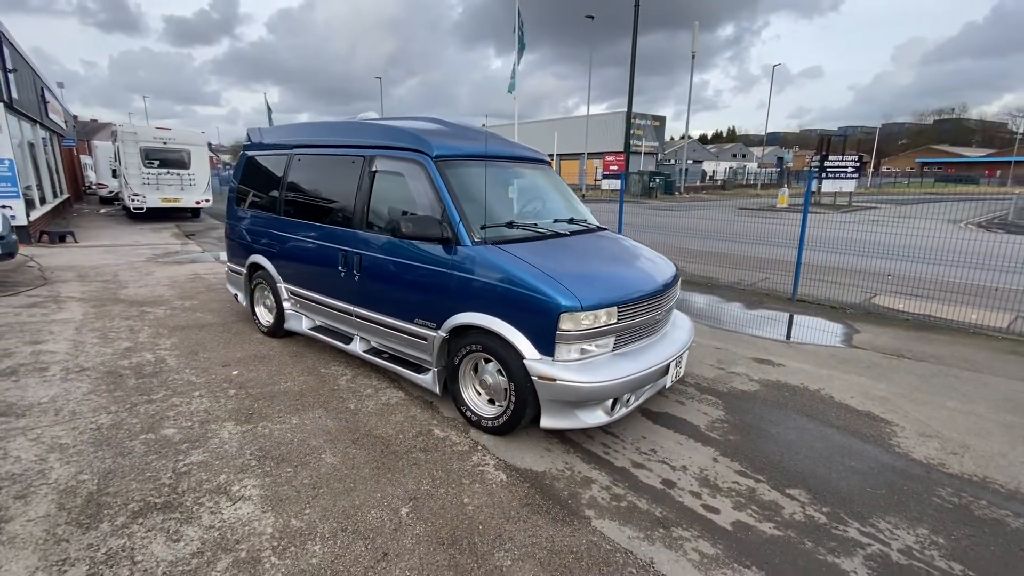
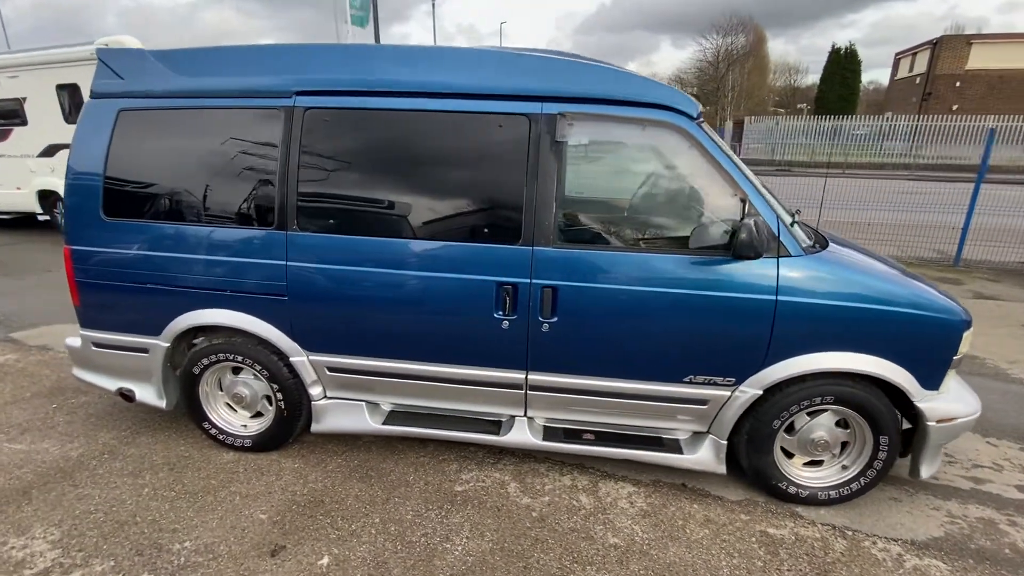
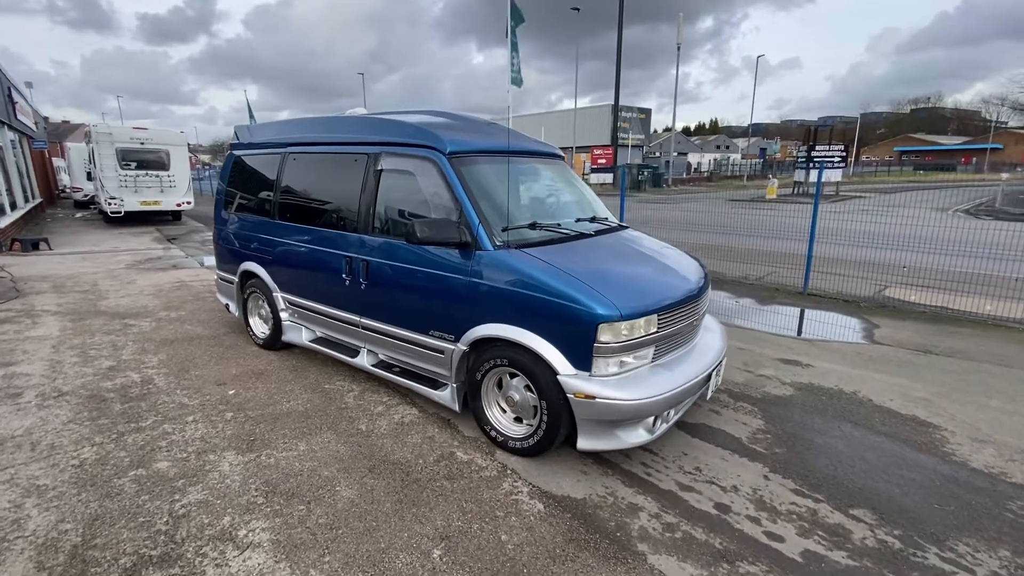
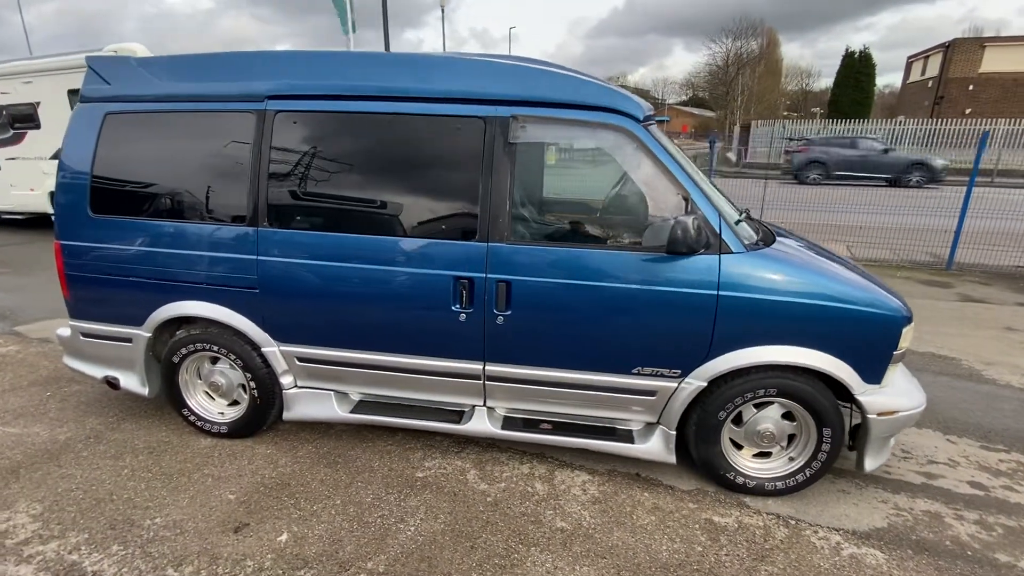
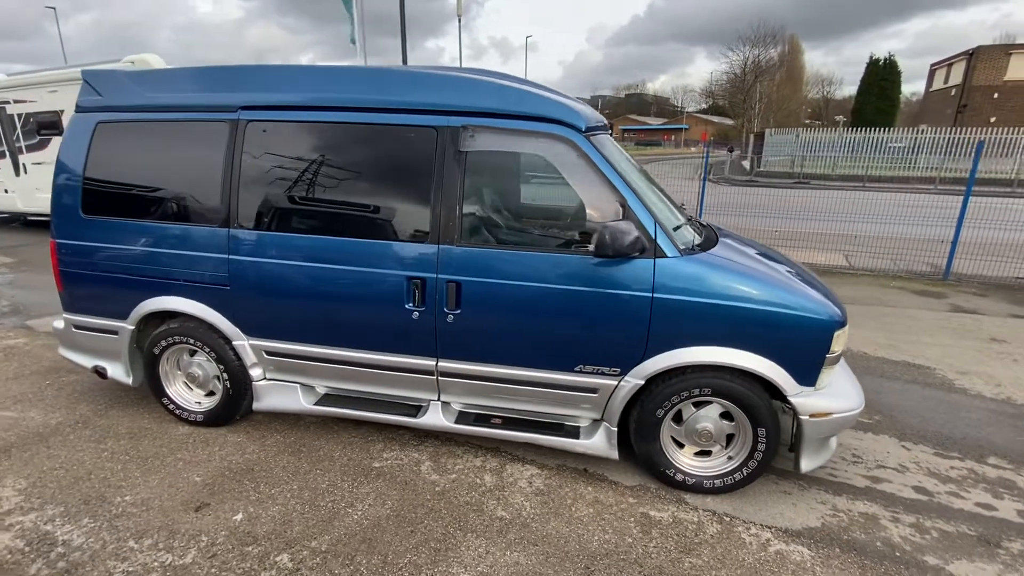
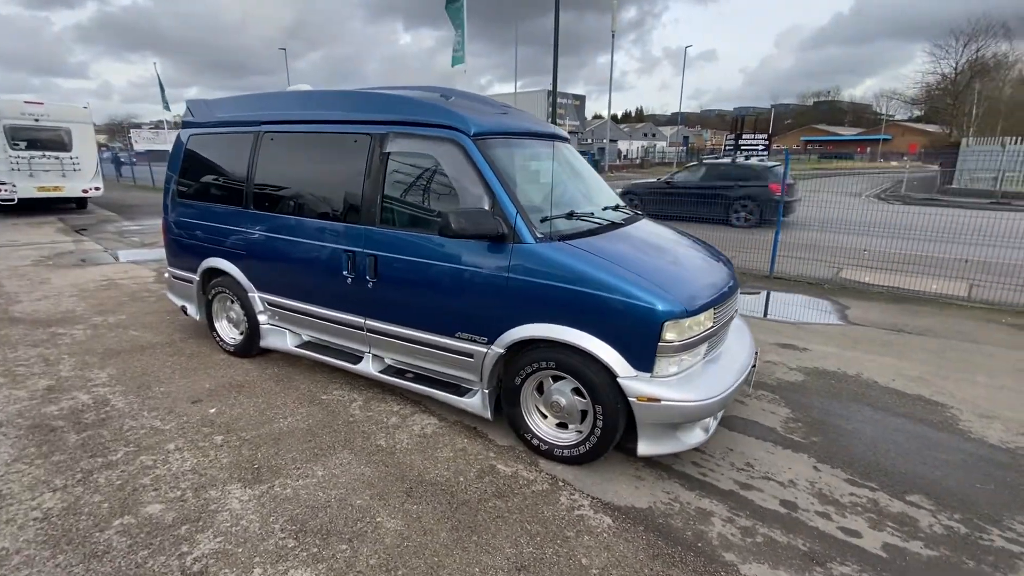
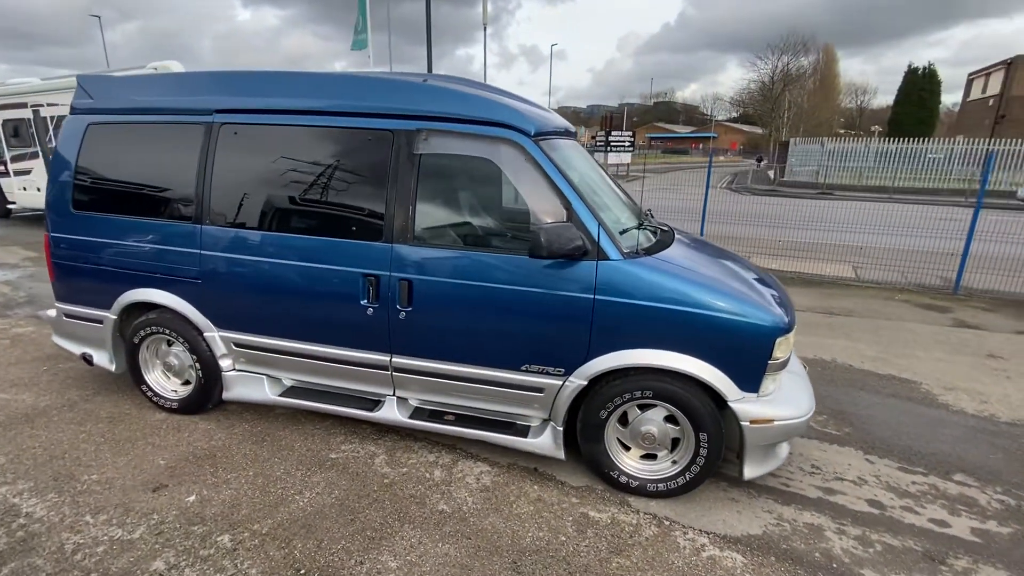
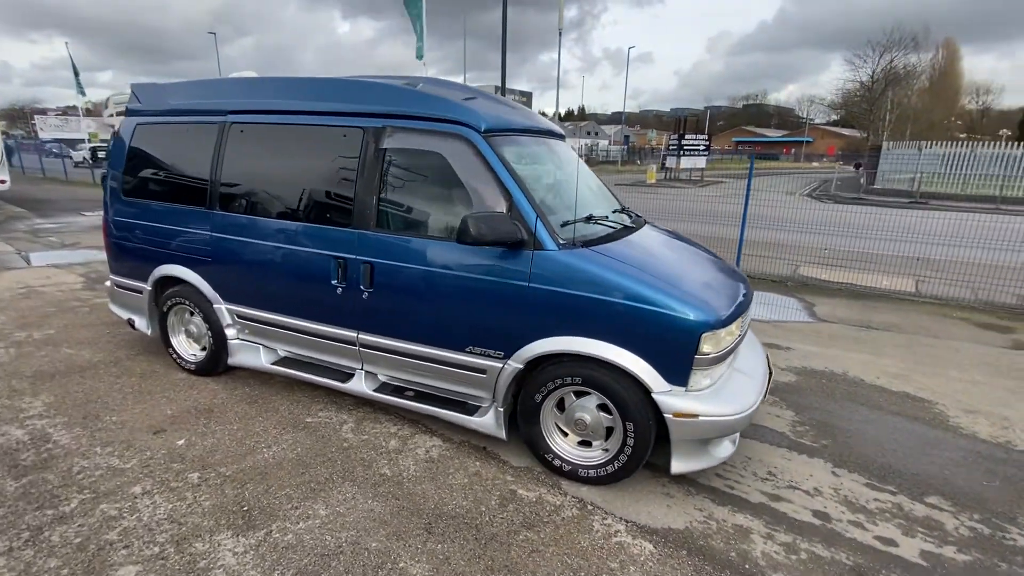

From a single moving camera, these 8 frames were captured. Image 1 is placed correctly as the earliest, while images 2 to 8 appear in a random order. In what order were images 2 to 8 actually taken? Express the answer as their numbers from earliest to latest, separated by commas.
3, 6, 8, 7, 5, 4, 2
